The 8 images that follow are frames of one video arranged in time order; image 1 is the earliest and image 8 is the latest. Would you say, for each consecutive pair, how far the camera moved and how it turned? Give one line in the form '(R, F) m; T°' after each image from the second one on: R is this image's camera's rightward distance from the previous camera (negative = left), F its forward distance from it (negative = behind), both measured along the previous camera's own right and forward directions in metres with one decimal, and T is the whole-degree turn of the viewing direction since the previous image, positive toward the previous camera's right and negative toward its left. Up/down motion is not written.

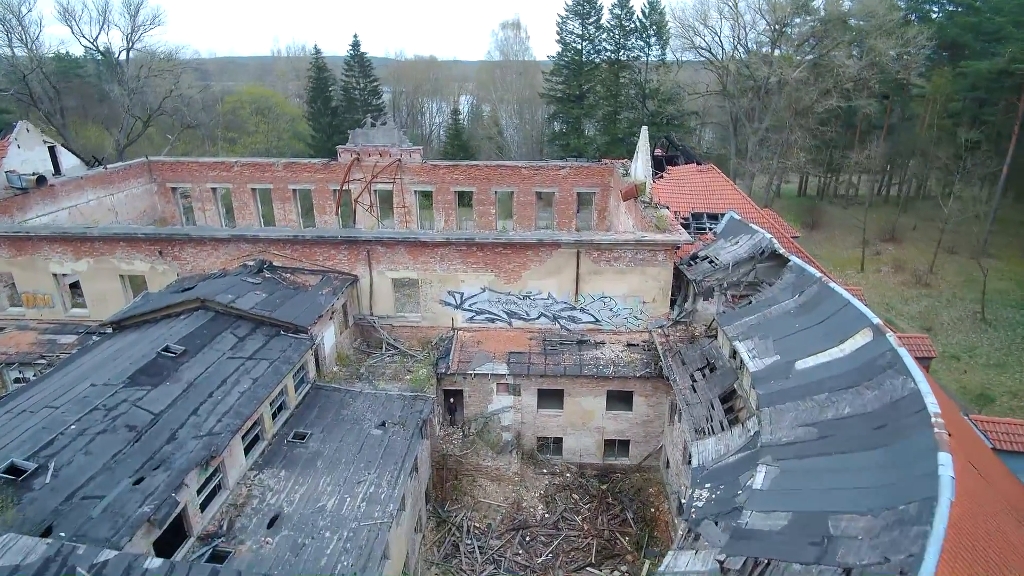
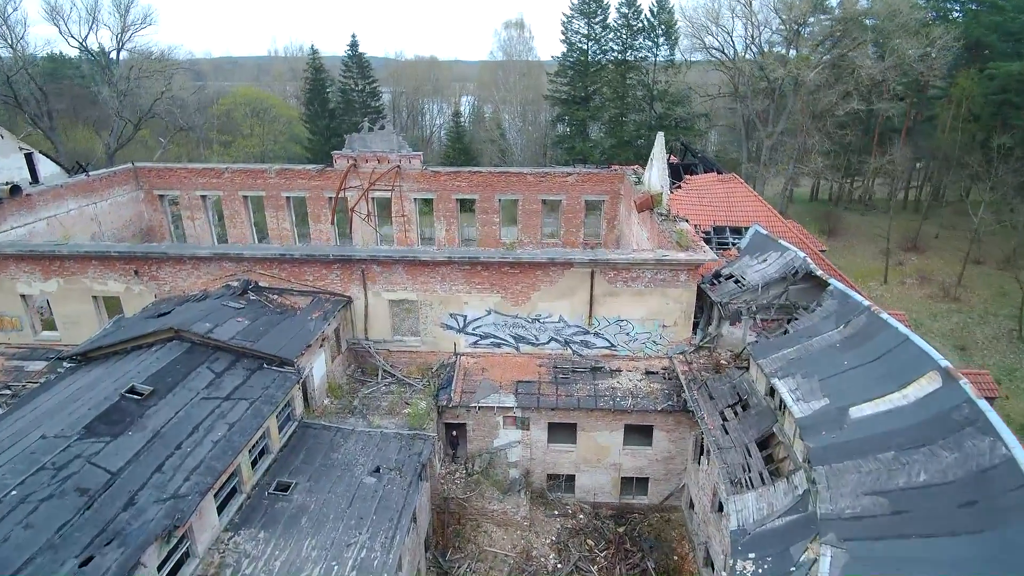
(-0.2, +1.1) m; 0°
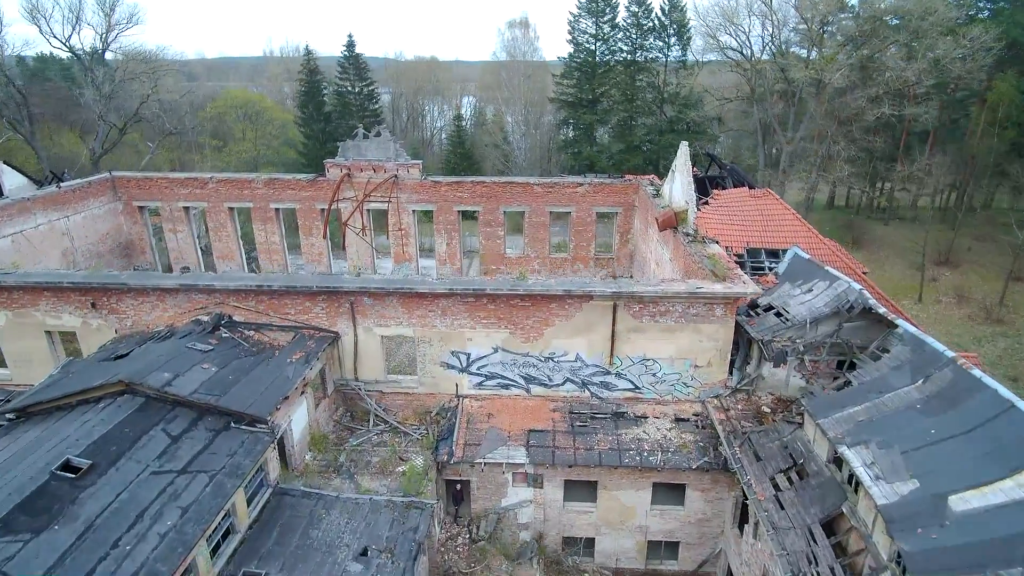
(-0.2, +1.4) m; 0°
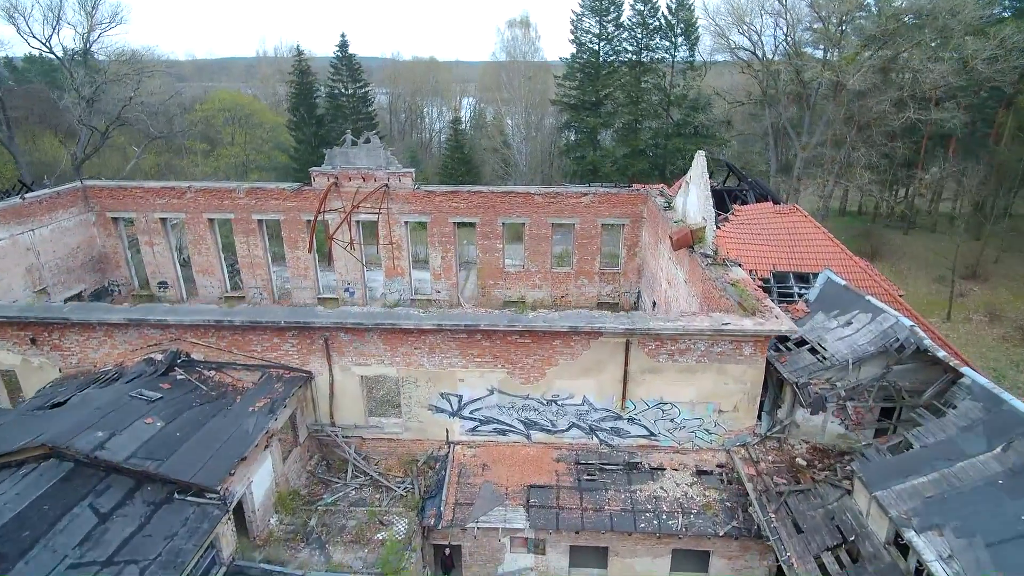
(+0.1, +1.2) m; 0°
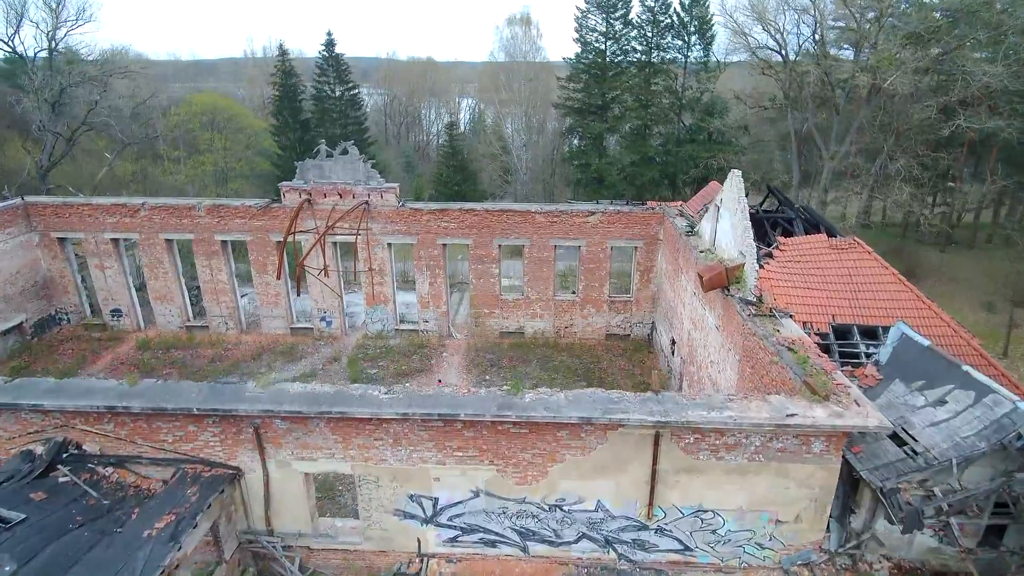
(+0.1, +2.1) m; 0°
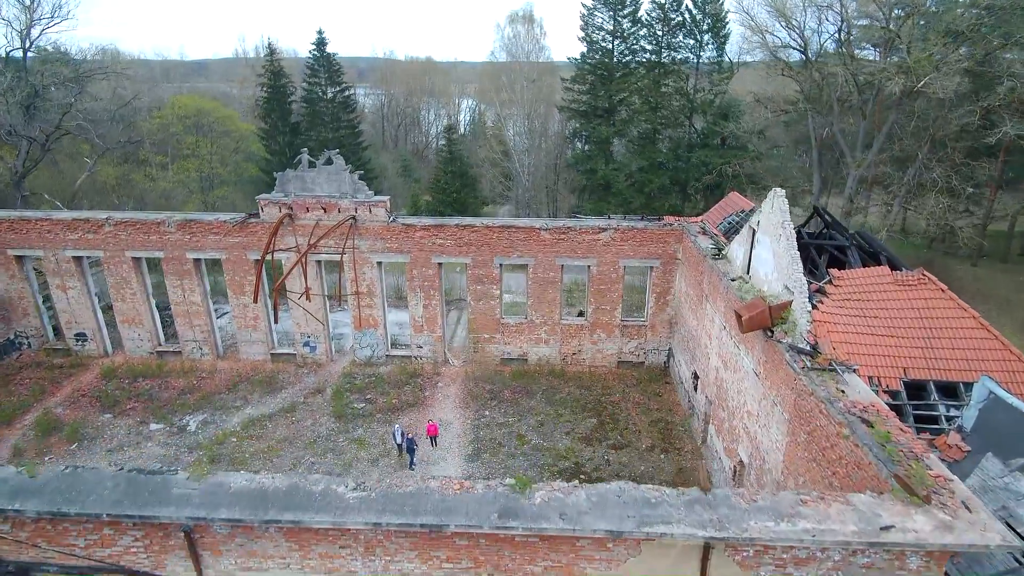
(-0.1, +1.5) m; 0°
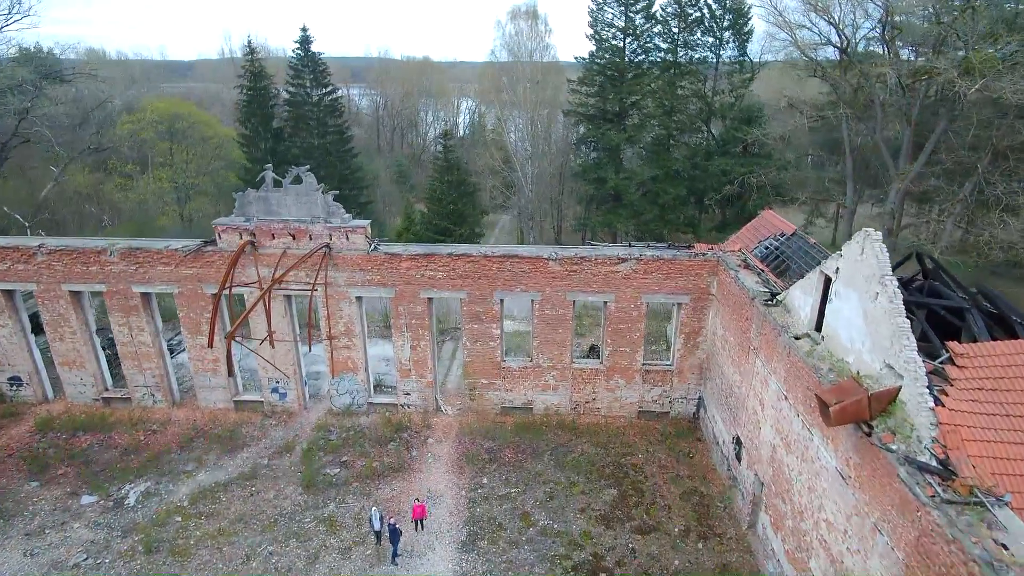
(0.0, +2.1) m; 0°
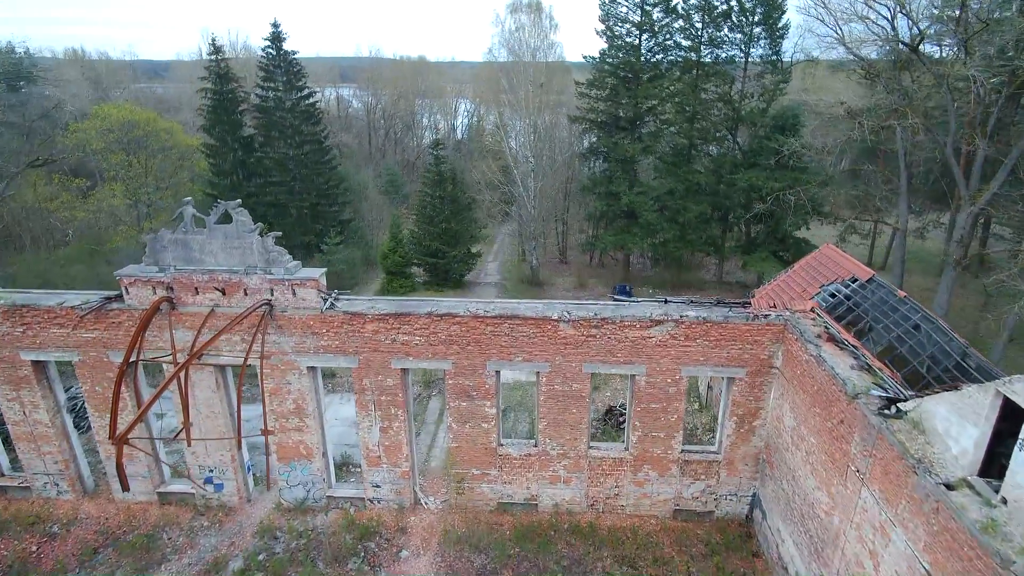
(0.0, +2.7) m; 0°
